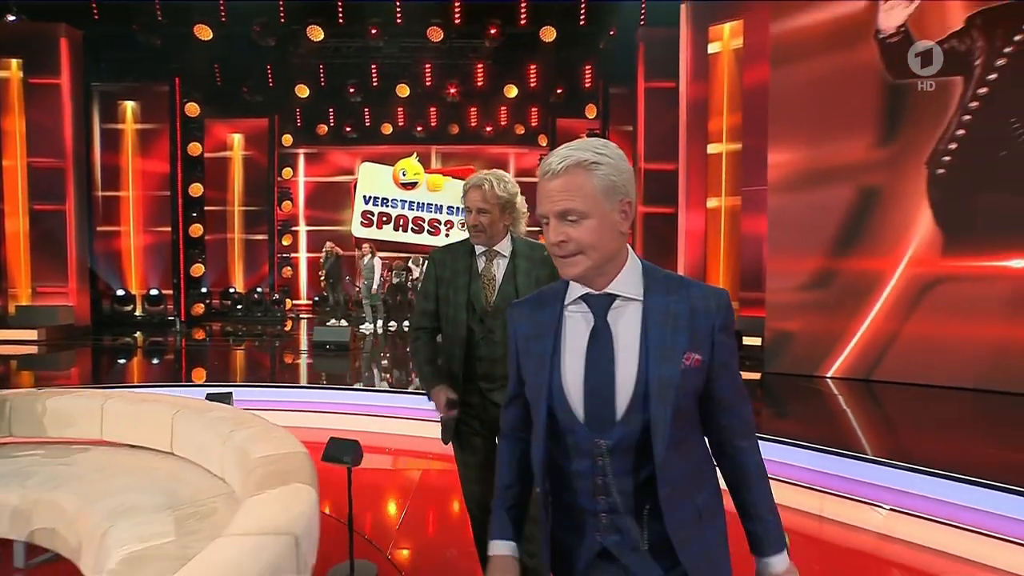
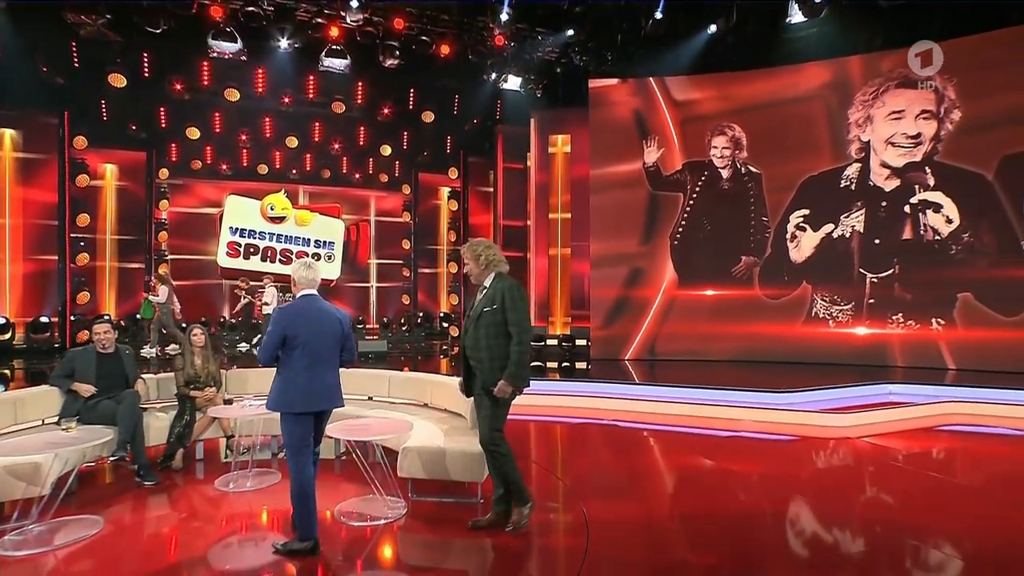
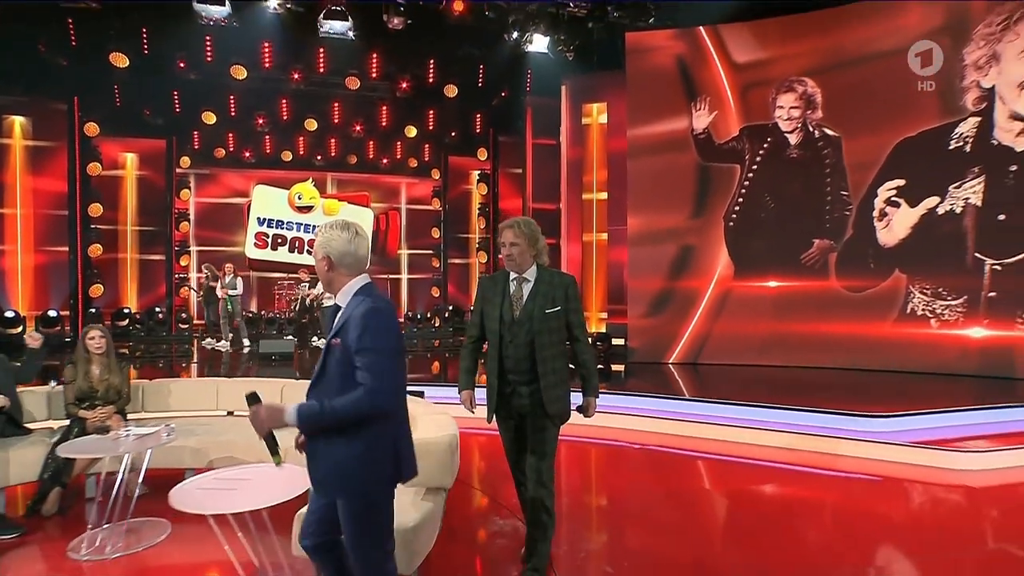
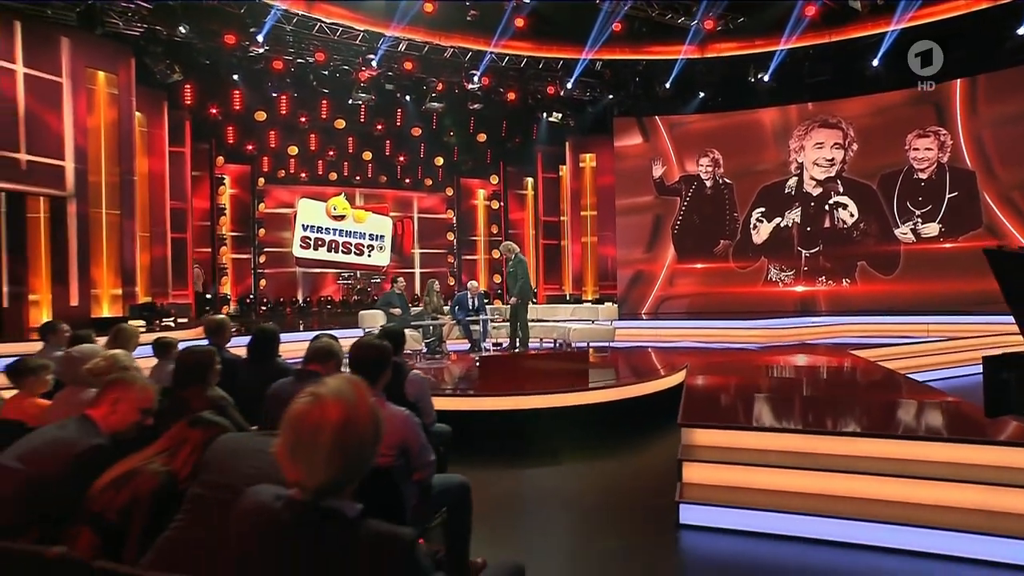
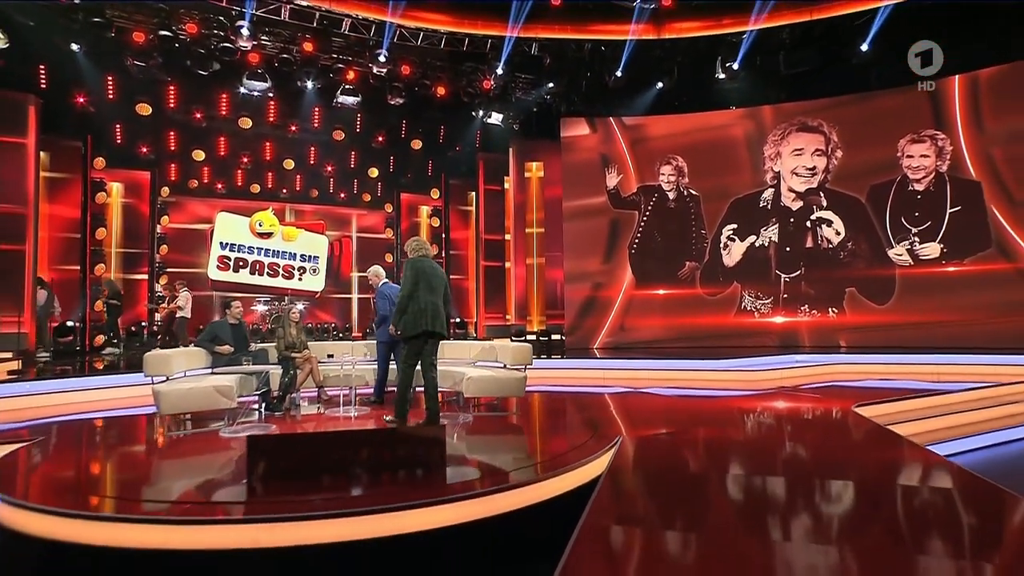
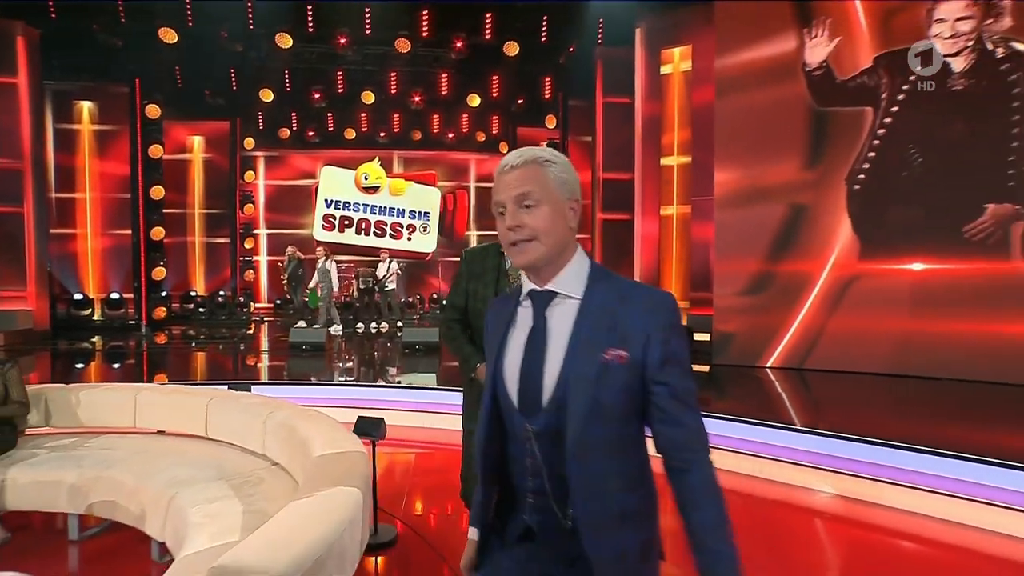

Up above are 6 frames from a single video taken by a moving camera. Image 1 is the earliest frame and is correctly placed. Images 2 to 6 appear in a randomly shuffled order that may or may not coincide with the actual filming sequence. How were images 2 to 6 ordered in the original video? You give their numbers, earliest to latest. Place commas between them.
6, 3, 2, 5, 4
